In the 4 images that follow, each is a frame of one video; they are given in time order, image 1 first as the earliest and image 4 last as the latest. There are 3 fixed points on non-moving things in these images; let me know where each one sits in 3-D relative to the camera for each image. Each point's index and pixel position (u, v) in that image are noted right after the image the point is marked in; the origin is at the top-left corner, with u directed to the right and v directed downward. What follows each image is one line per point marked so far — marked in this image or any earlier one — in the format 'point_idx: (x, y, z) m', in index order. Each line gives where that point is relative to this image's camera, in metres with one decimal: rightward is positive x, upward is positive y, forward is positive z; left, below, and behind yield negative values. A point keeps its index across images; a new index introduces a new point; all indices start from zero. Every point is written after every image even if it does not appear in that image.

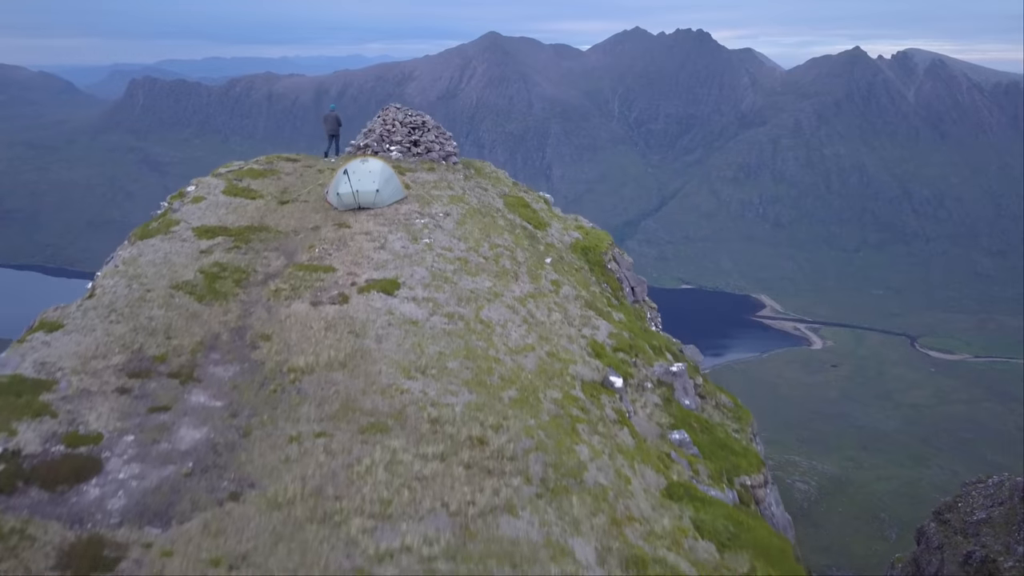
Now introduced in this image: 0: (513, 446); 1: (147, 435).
0: (+0.1, -5.0, +19.7) m
1: (-10.9, -4.4, +18.5) m
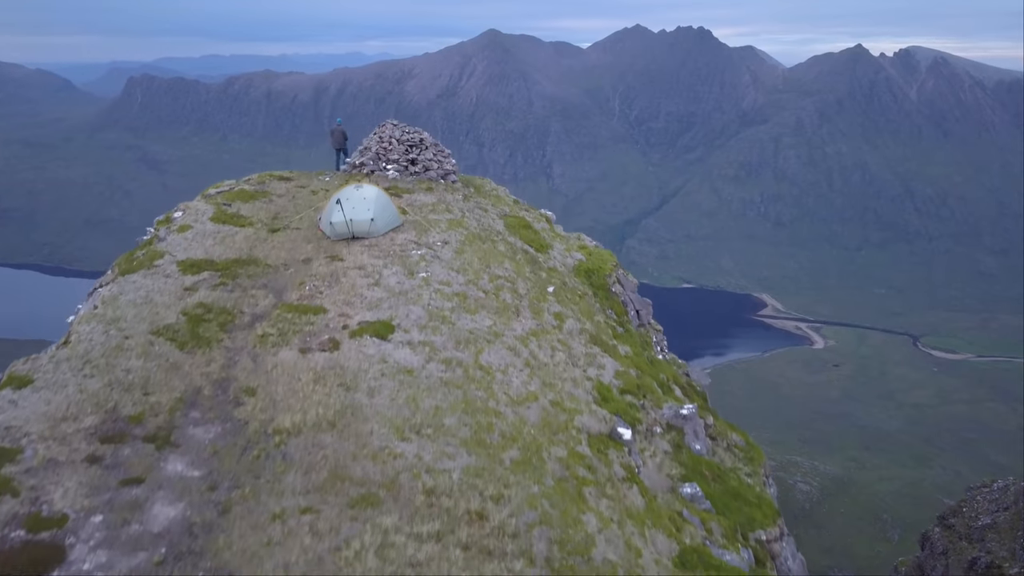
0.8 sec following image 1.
0: (+0.1, -6.8, +18.2) m
1: (-10.8, -6.2, +17.0) m
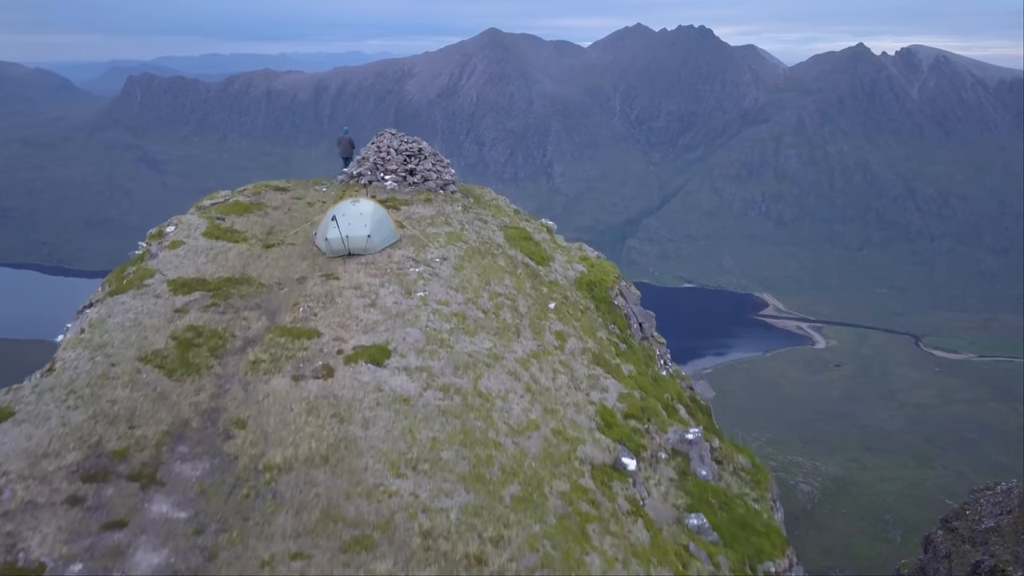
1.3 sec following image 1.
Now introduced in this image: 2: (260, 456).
0: (+0.1, -7.8, +17.4) m
1: (-10.8, -7.2, +16.2) m
2: (-8.1, -5.4, +20.0) m
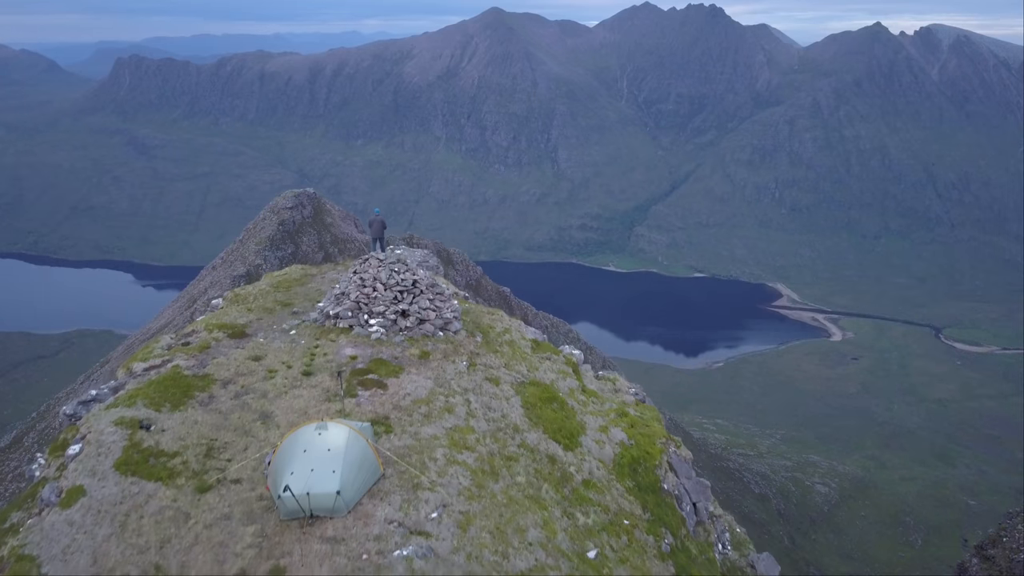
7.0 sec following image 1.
0: (+1.1, -18.3, +8.6) m
1: (-9.9, -17.9, +7.5) m
2: (-7.1, -16.0, +11.2) m
